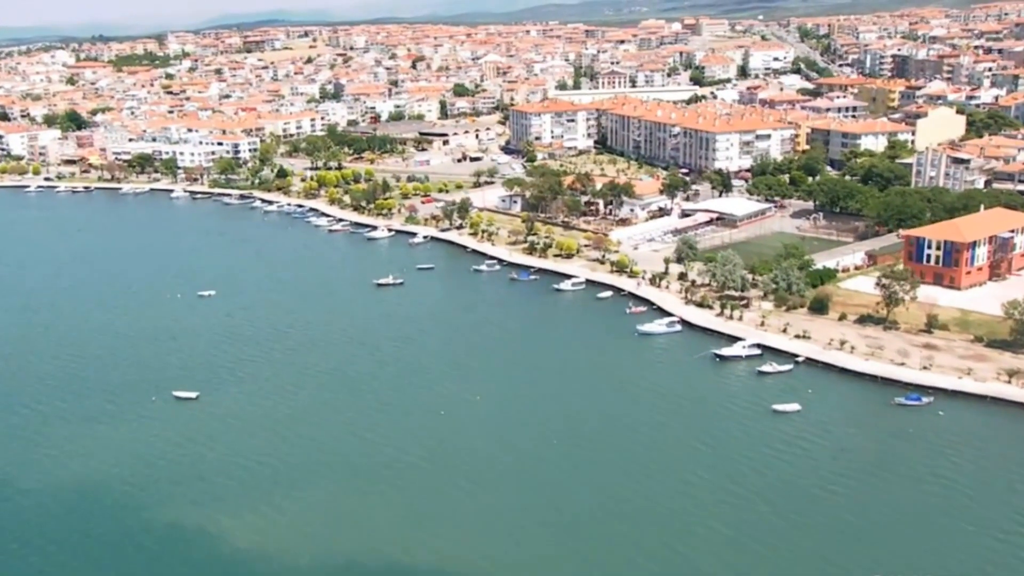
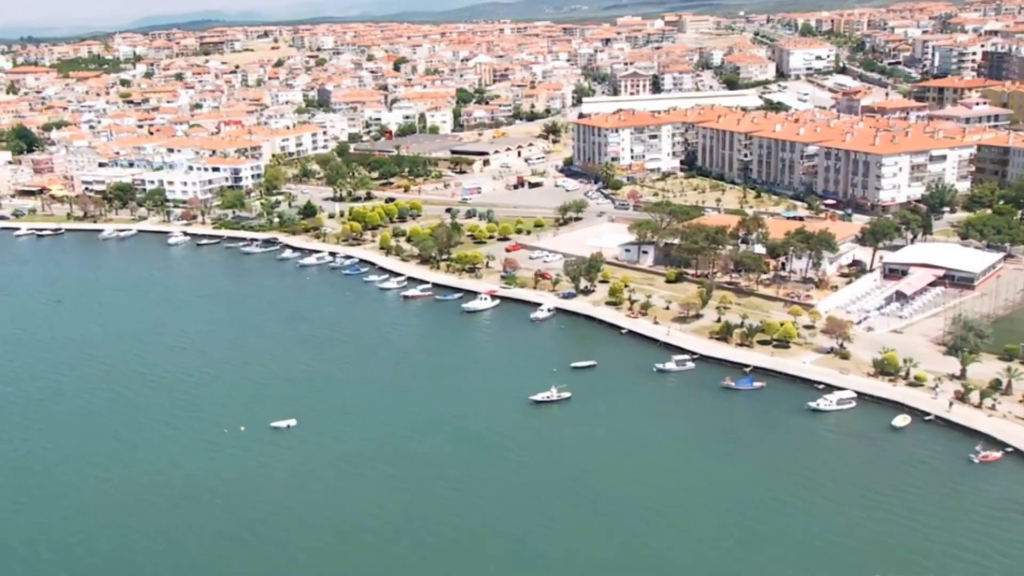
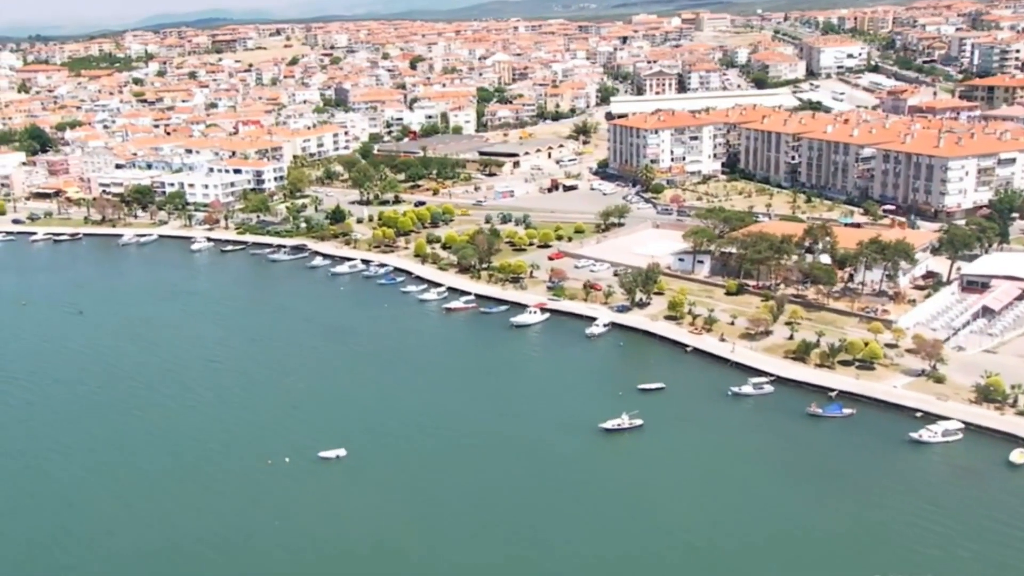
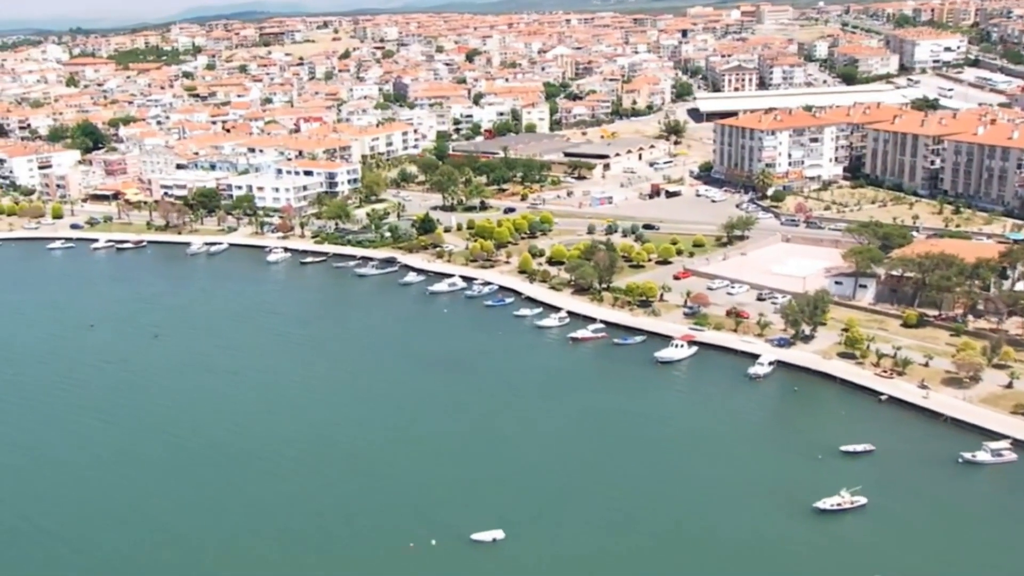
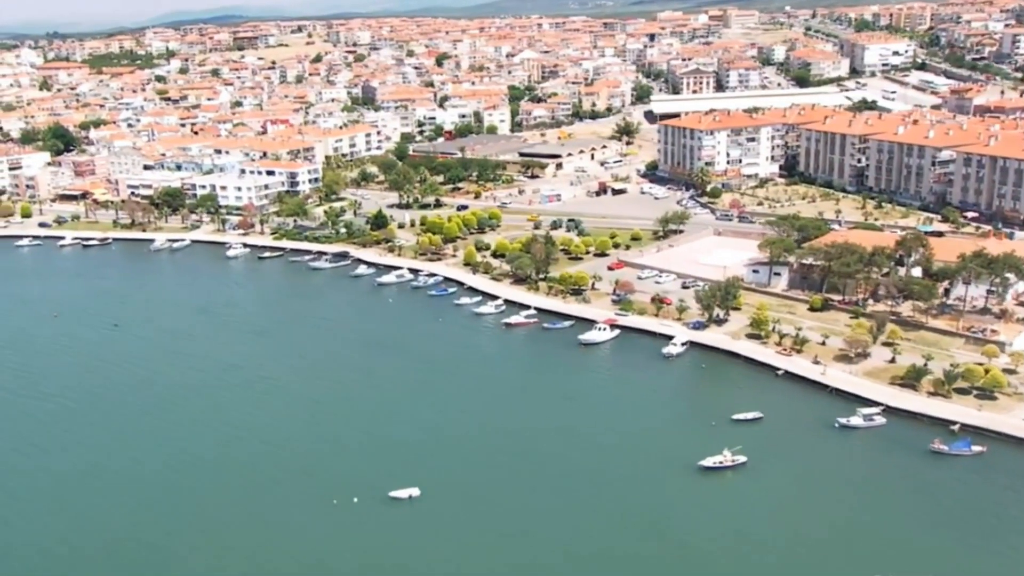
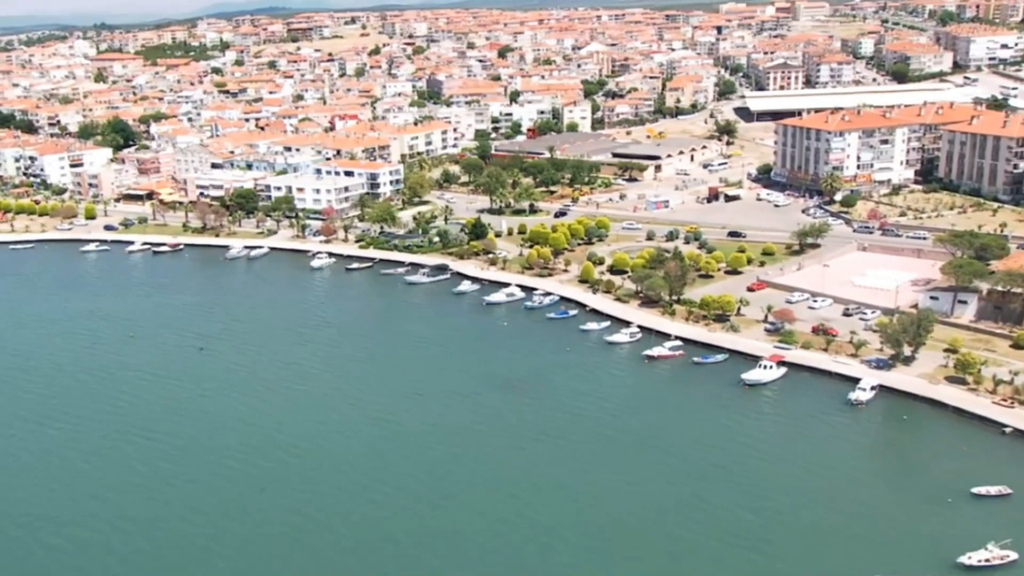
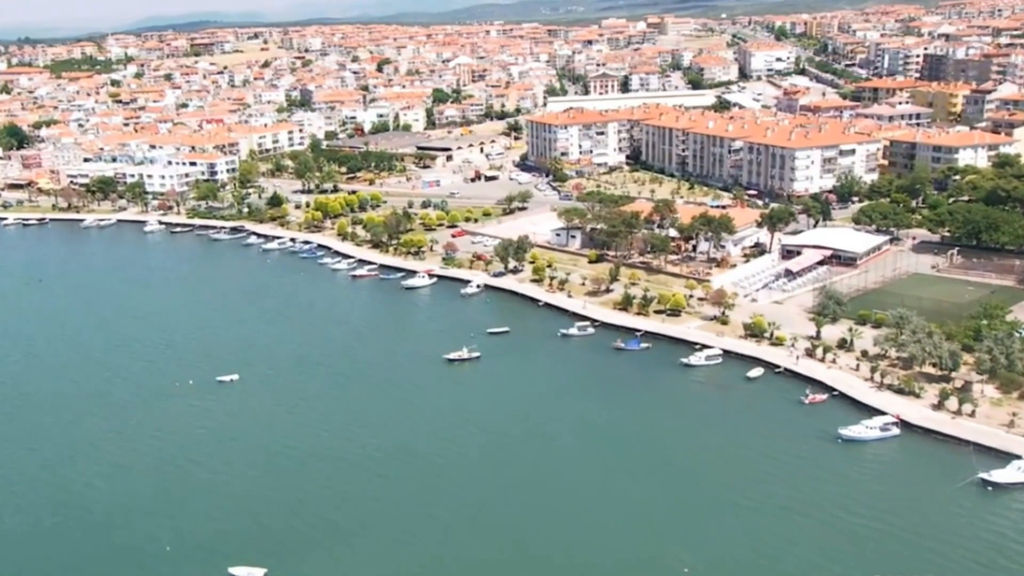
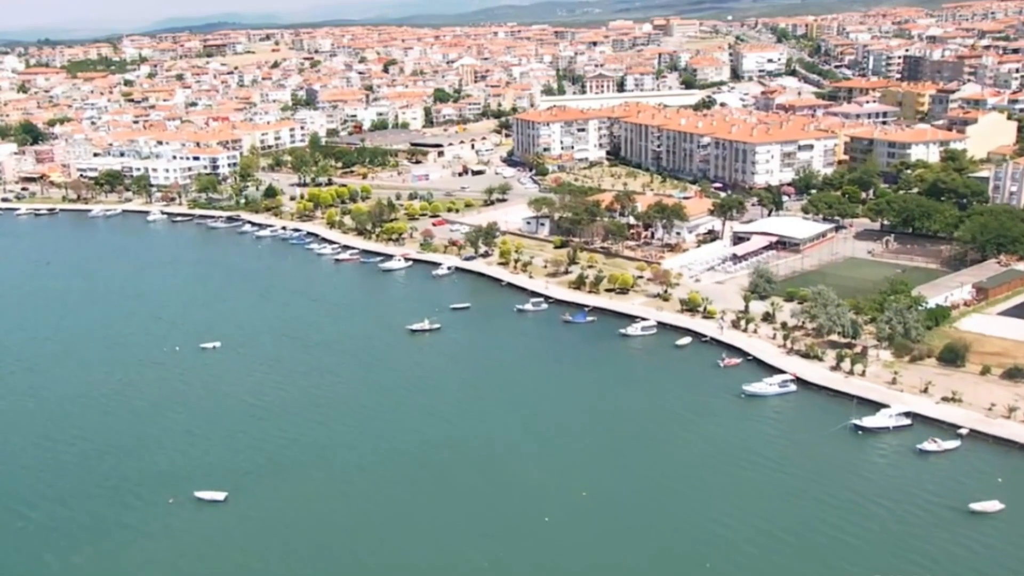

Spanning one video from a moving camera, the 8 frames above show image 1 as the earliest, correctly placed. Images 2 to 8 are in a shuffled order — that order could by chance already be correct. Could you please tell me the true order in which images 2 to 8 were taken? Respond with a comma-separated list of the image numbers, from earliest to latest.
8, 7, 2, 3, 5, 4, 6
